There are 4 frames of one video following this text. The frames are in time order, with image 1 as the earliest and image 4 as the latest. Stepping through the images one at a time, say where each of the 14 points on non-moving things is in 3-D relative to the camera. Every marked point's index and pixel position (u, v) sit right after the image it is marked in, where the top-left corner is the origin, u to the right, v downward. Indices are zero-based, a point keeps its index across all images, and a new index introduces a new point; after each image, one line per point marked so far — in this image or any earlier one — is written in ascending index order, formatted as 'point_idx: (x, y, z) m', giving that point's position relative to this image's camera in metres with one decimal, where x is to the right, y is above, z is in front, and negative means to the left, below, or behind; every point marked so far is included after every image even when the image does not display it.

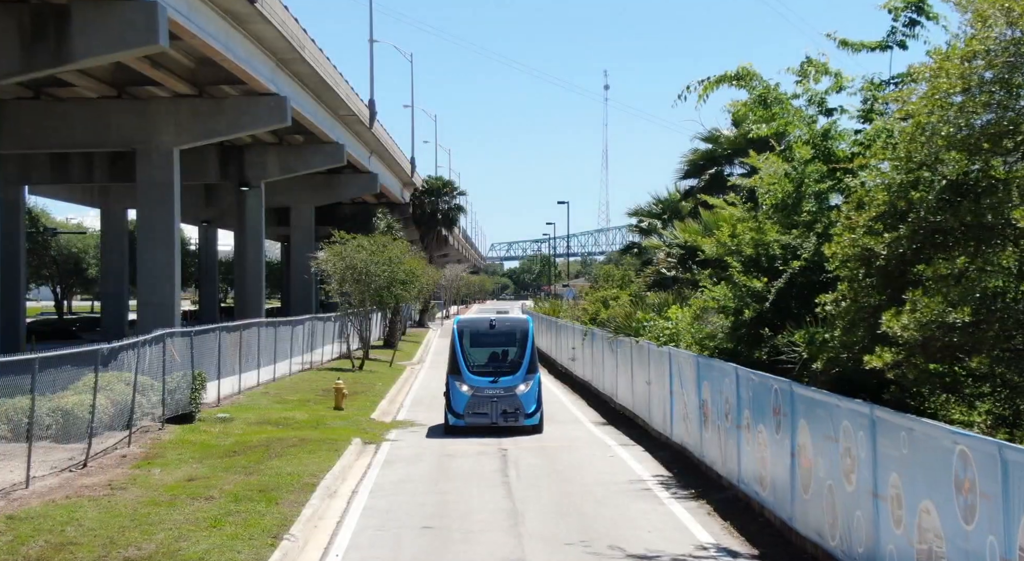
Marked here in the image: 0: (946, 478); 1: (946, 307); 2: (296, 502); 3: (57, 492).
0: (+3.1, -1.4, +7.7) m
1: (+3.5, -0.2, +8.9) m
2: (-2.7, -2.7, +13.4) m
3: (-5.9, -2.8, +14.0) m
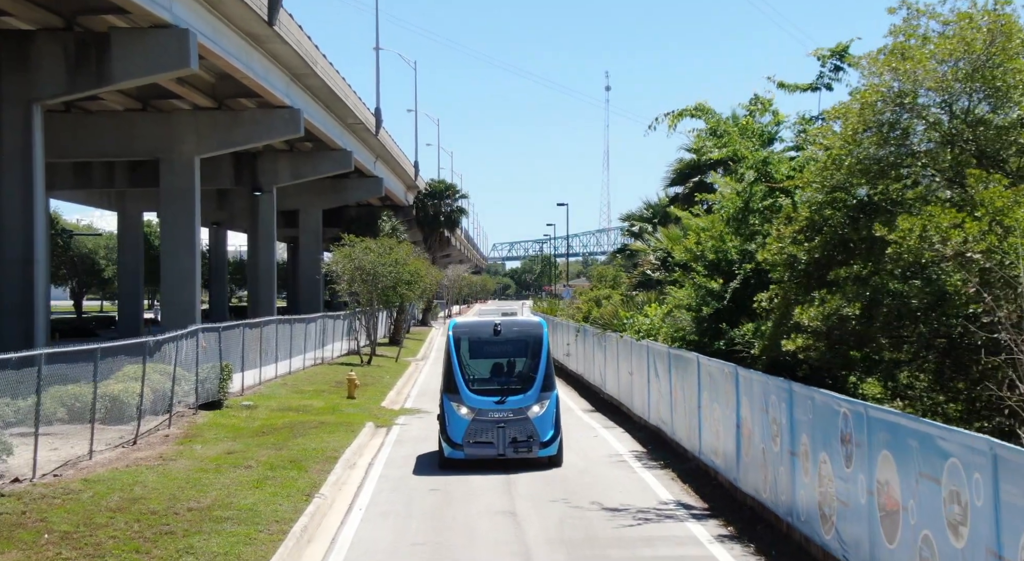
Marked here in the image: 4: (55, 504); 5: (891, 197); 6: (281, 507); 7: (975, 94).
0: (+3.0, -1.4, +10.0) m
1: (+3.4, -0.2, +11.3) m
2: (-2.8, -2.8, +15.7) m
3: (-6.0, -2.8, +16.3) m
4: (-5.4, -2.7, +12.9) m
5: (+4.1, +0.9, +11.5) m
6: (-2.8, -2.7, +13.1) m
7: (+4.8, +1.9, +11.1) m
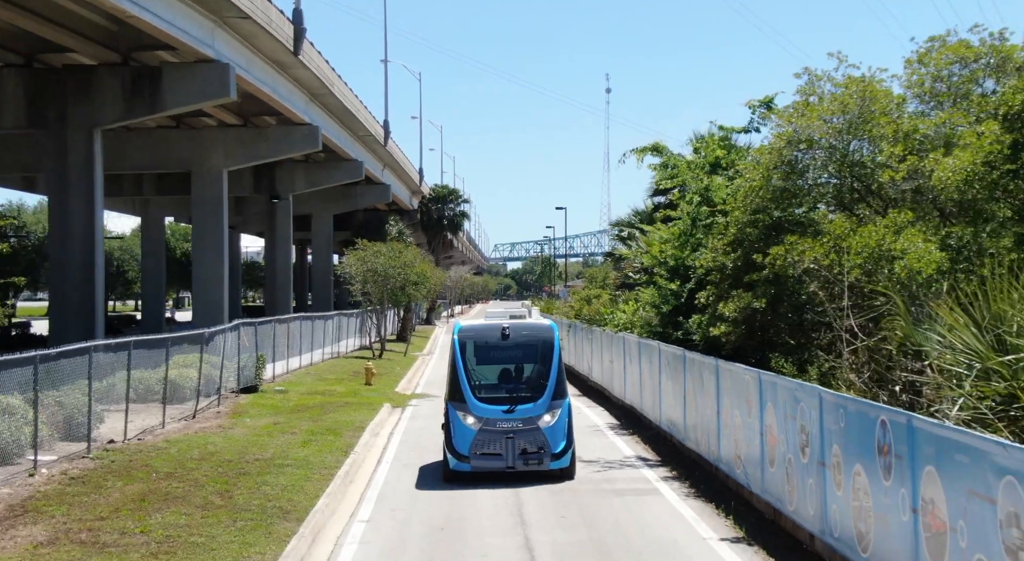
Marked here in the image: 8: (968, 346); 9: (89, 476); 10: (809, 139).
0: (+2.9, -1.5, +13.7) m
1: (+3.4, -0.3, +14.9) m
2: (-2.8, -2.8, +19.4) m
3: (-6.1, -2.8, +20.0) m
4: (-5.5, -2.7, +16.5) m
5: (+4.0, +0.9, +15.1) m
6: (-2.9, -2.8, +16.7) m
7: (+4.7, +1.9, +14.7) m
8: (+3.7, -0.5, +8.9) m
9: (-5.8, -2.7, +14.8) m
10: (+4.1, +2.0, +14.9) m
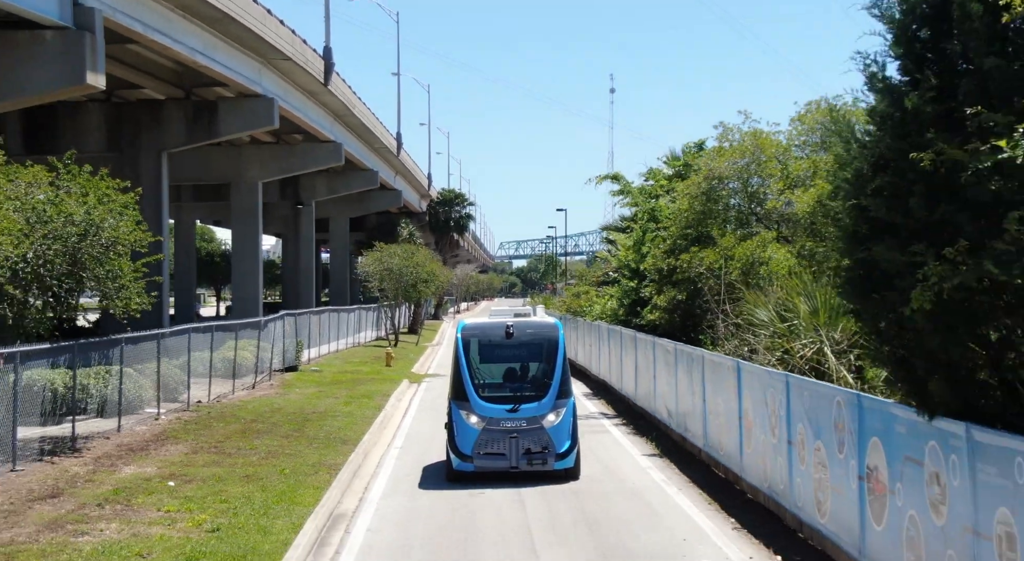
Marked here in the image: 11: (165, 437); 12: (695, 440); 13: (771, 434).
0: (+2.8, -1.4, +19.2) m
1: (+3.2, -0.2, +20.4) m
2: (-3.0, -2.8, +24.9) m
3: (-6.2, -2.8, +25.6) m
4: (-5.7, -2.7, +22.1) m
5: (+3.8, +0.9, +20.7) m
6: (-3.0, -2.7, +22.3) m
7: (+4.5, +1.9, +20.2) m
8: (+3.5, -0.5, +14.5) m
9: (-6.0, -2.7, +20.4) m
10: (+4.0, +2.0, +20.4) m
11: (-5.8, -2.6, +18.0) m
12: (+2.9, -2.5, +16.9) m
13: (+3.1, -1.8, +12.6) m
